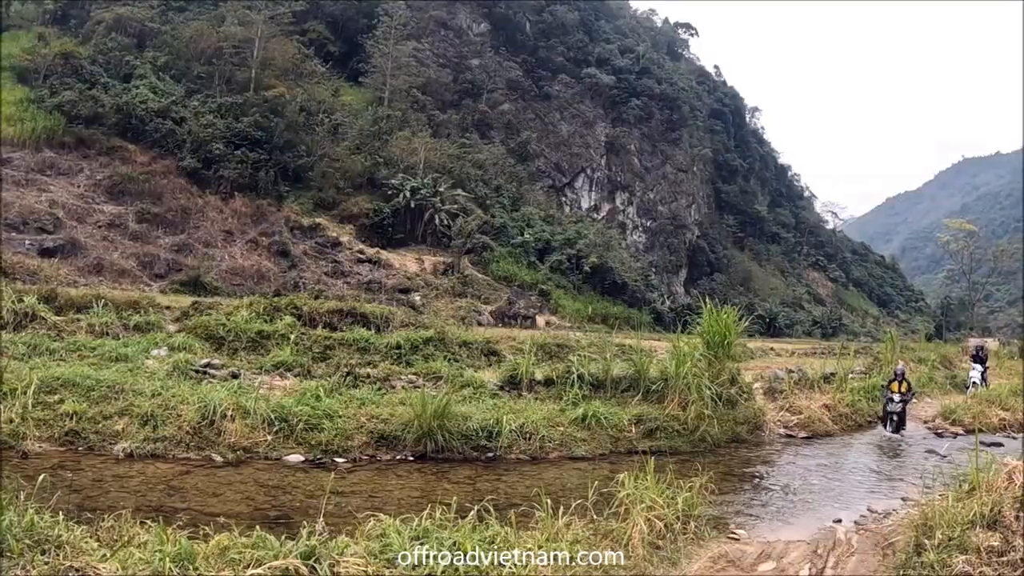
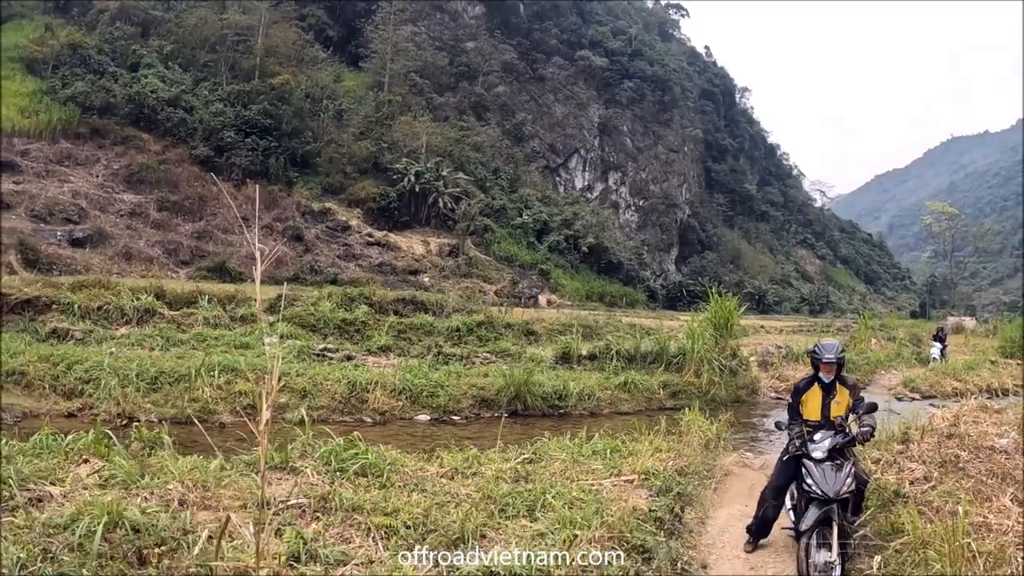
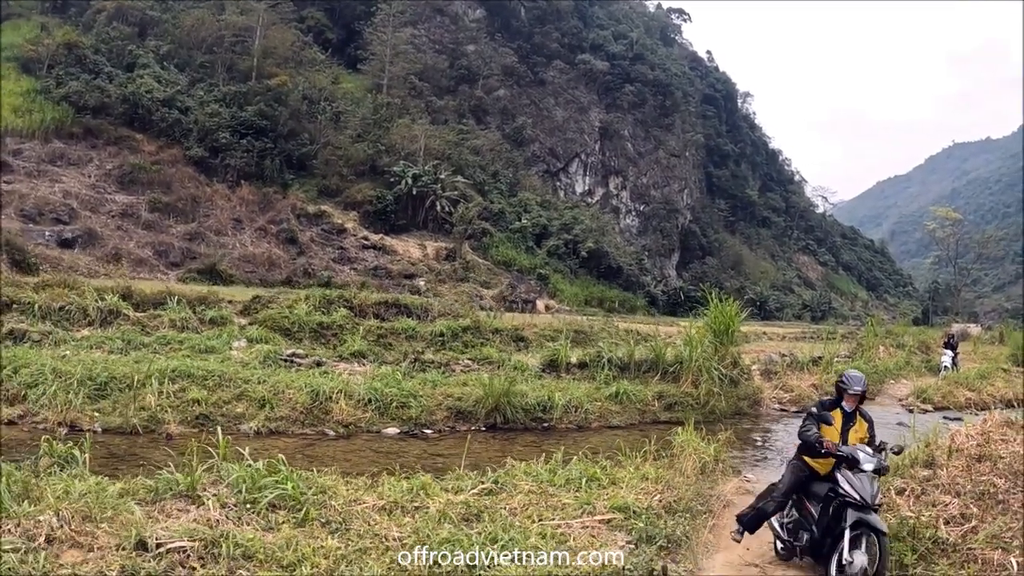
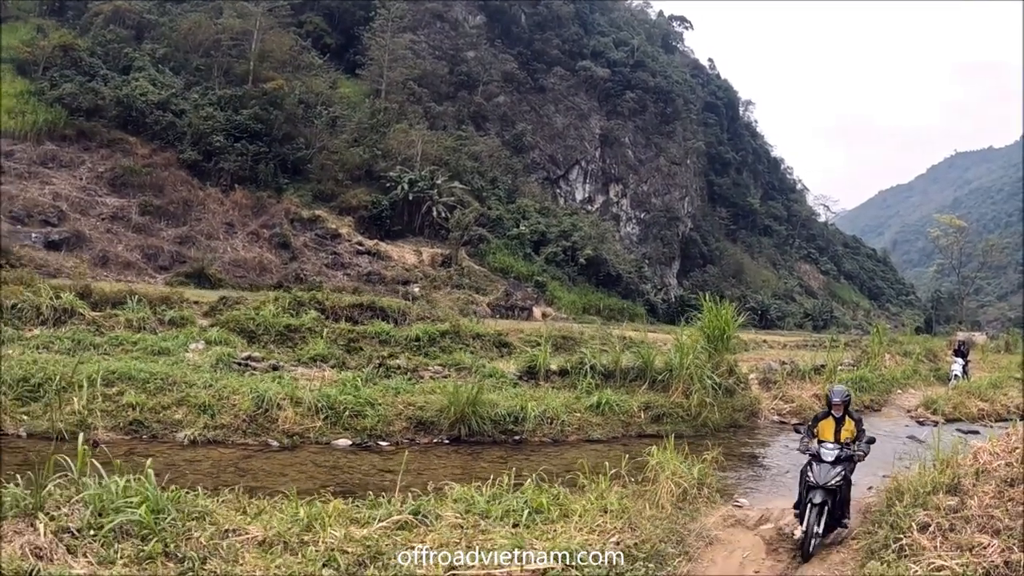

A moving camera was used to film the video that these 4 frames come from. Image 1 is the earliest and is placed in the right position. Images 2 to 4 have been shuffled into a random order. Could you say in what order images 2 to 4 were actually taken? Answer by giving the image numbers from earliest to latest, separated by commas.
4, 3, 2
